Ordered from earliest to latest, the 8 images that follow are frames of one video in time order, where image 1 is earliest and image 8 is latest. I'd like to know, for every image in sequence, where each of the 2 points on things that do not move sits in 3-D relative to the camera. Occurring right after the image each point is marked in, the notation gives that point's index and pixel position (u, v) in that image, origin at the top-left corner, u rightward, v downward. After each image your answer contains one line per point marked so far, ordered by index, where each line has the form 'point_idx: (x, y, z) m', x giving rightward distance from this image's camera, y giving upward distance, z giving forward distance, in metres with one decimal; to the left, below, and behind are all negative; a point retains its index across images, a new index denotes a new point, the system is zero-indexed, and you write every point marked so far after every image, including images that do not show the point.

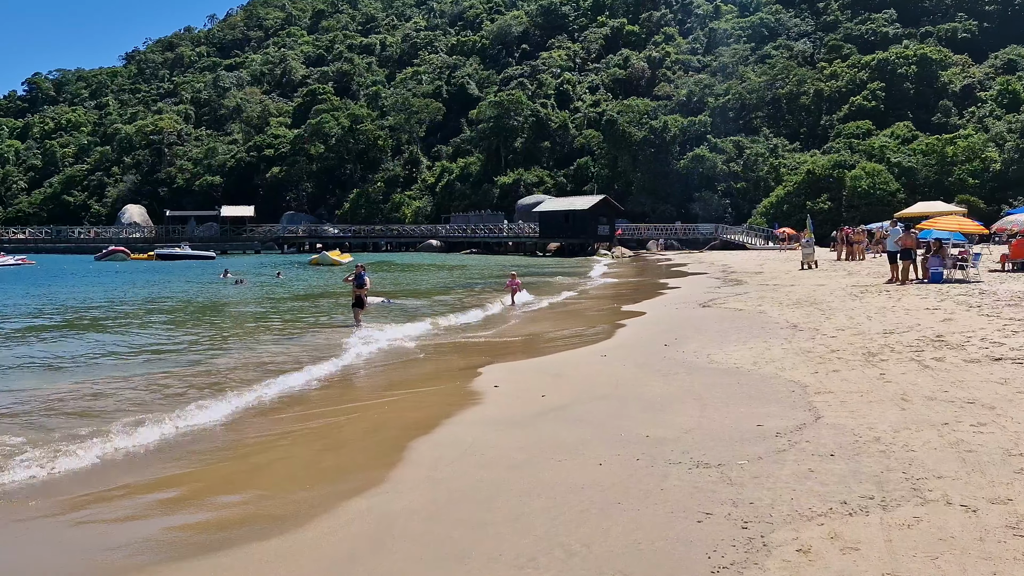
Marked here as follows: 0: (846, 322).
0: (+4.6, -0.5, +12.1) m
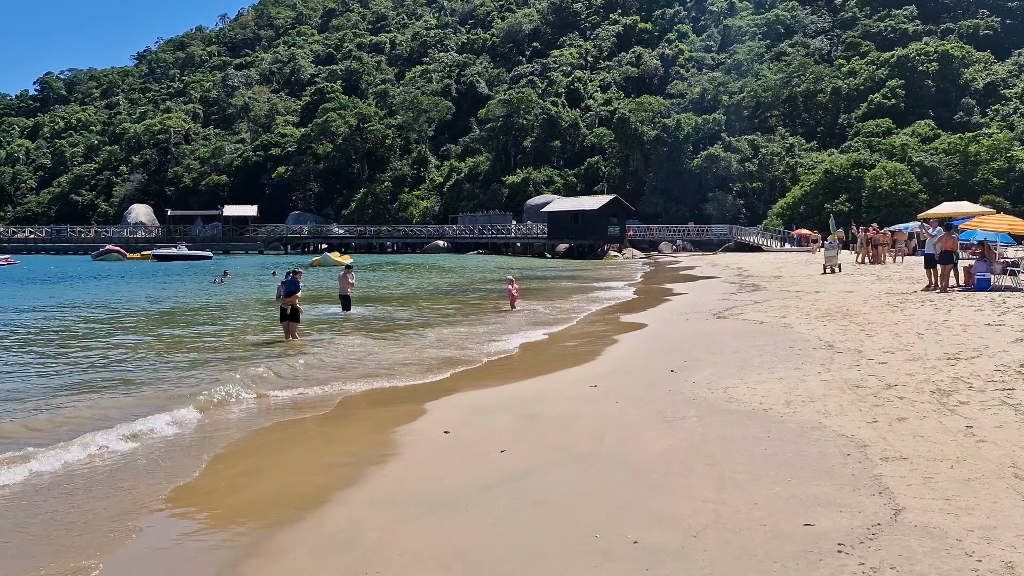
0: (+4.3, -0.6, +9.9) m
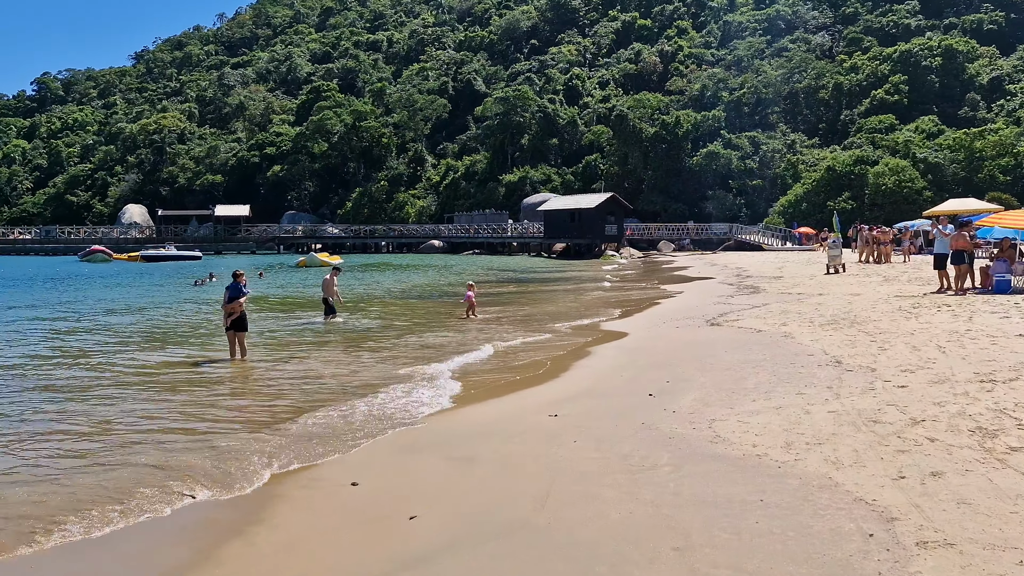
0: (+3.9, -0.7, +8.5) m
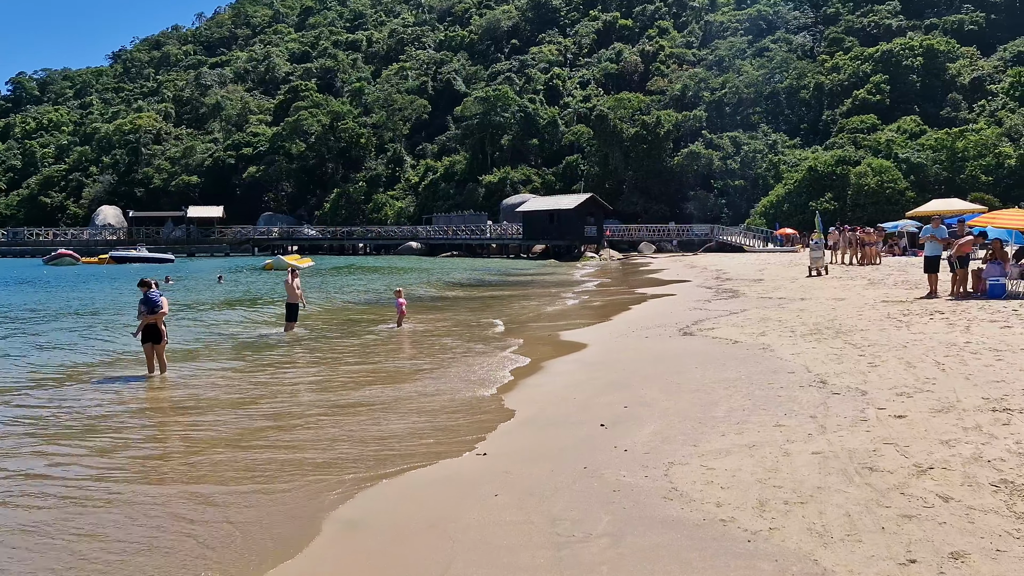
0: (+3.3, -0.7, +7.4) m
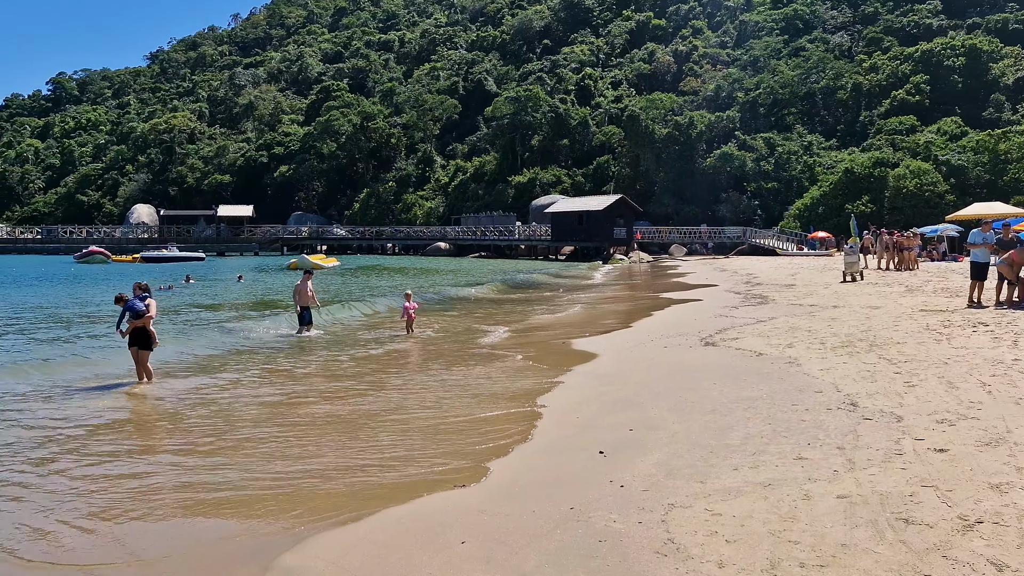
0: (+3.3, -0.8, +6.6) m
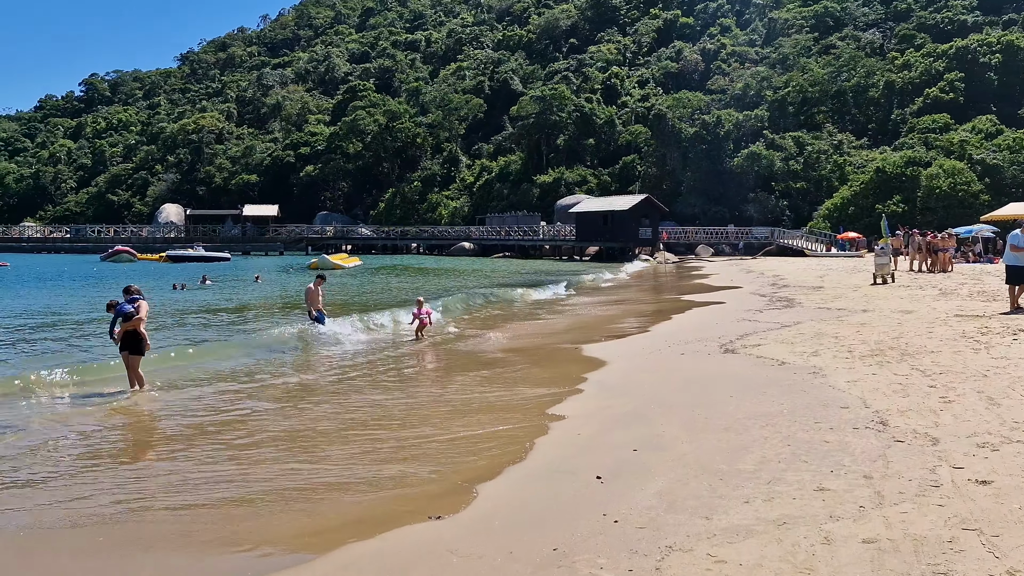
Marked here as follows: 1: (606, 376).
0: (+3.2, -0.9, +5.9) m
1: (+1.0, -0.9, +9.3) m
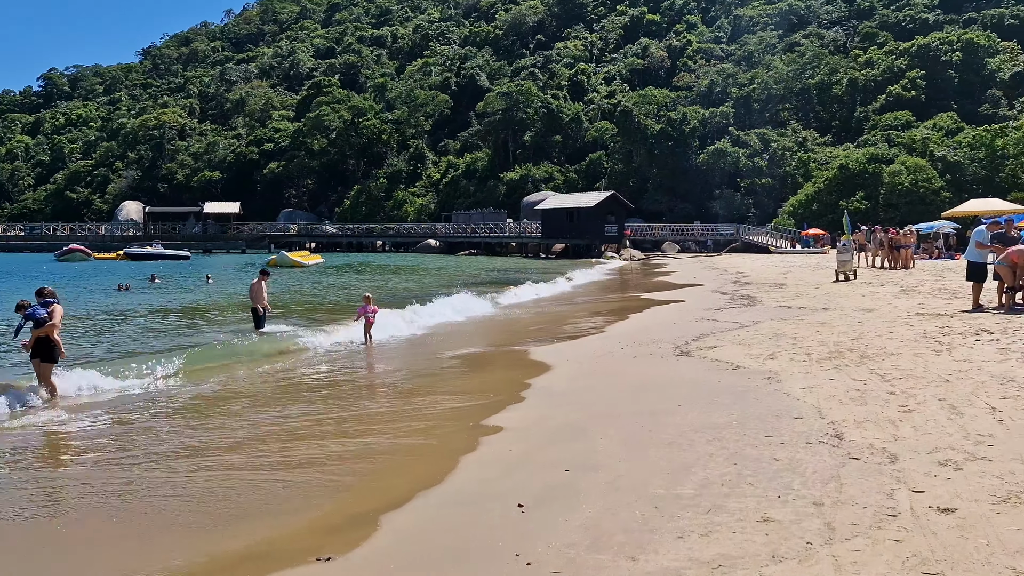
0: (+2.7, -0.9, +5.5) m
1: (+0.4, -0.9, +8.7) m
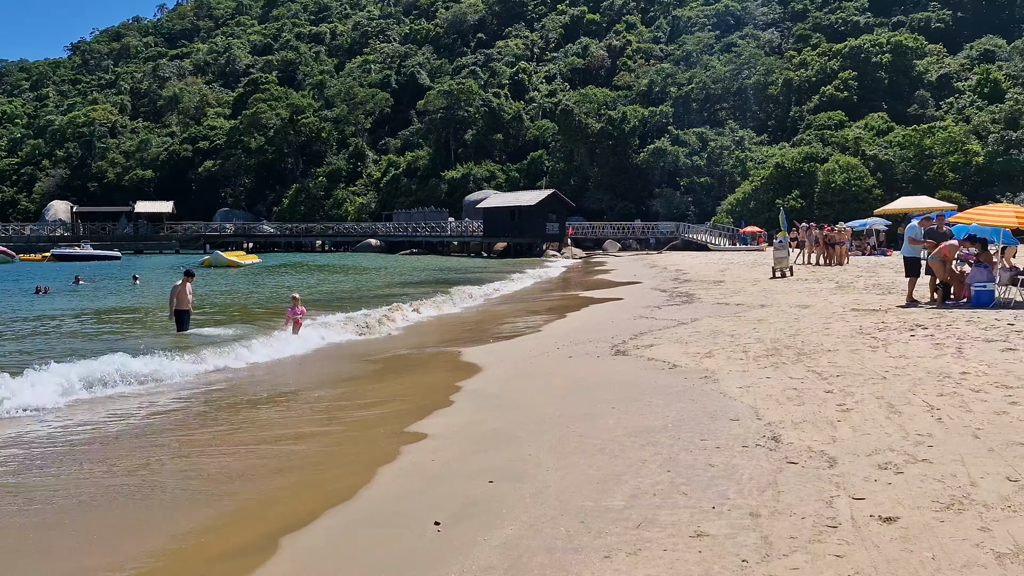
0: (+2.3, -0.9, +5.3) m
1: (-0.3, -0.9, +8.4) m
